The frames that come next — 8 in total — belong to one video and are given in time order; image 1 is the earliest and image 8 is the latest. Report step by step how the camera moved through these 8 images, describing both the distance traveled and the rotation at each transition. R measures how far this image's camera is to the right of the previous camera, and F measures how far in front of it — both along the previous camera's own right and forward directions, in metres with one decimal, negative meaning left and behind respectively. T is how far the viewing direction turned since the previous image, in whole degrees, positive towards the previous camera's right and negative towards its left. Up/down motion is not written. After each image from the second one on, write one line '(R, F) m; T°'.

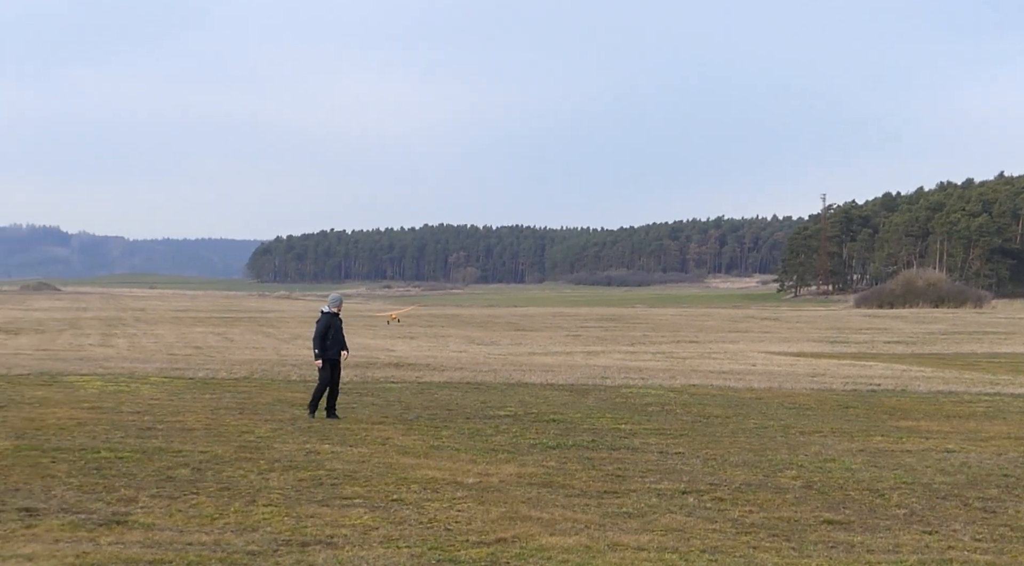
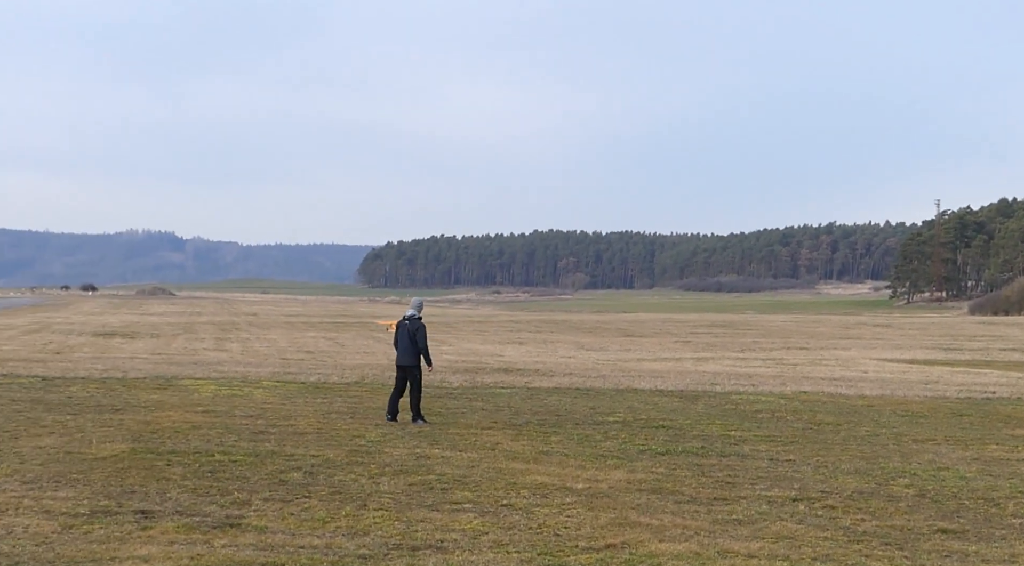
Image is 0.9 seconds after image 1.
(0.0, -0.1) m; -5°
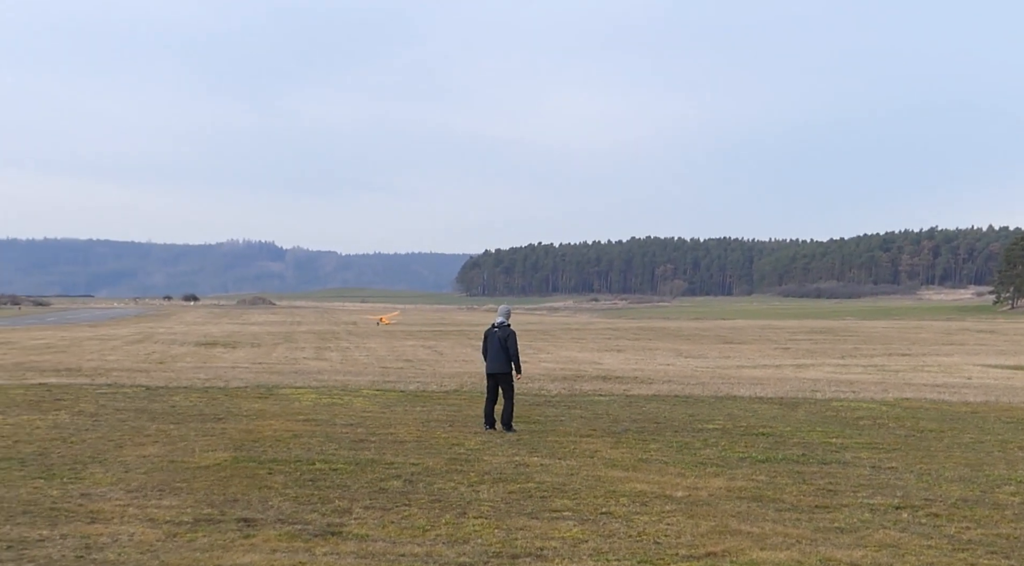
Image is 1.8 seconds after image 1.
(0.0, -0.1) m; -5°
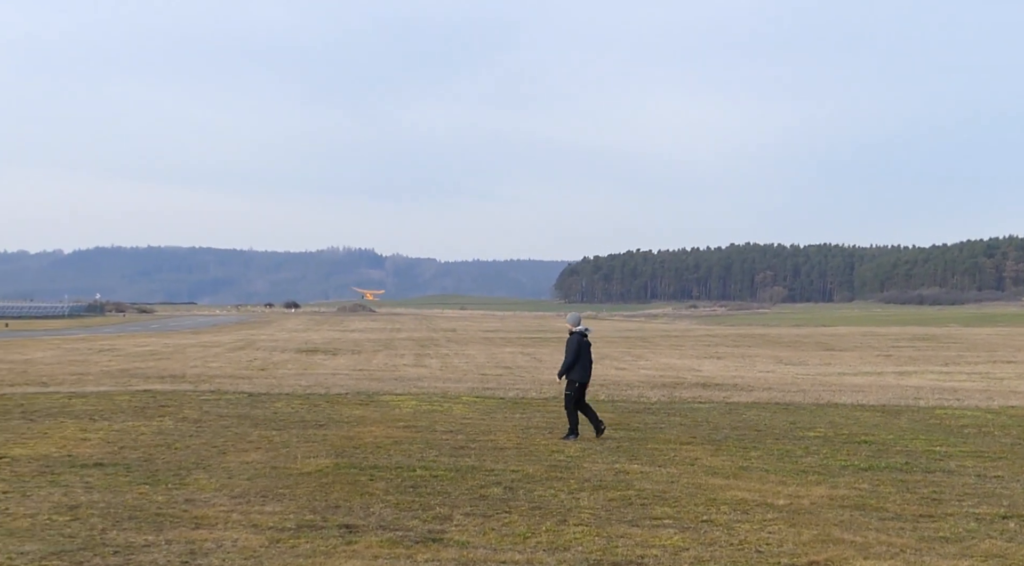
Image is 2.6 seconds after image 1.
(0.0, -0.2) m; -5°
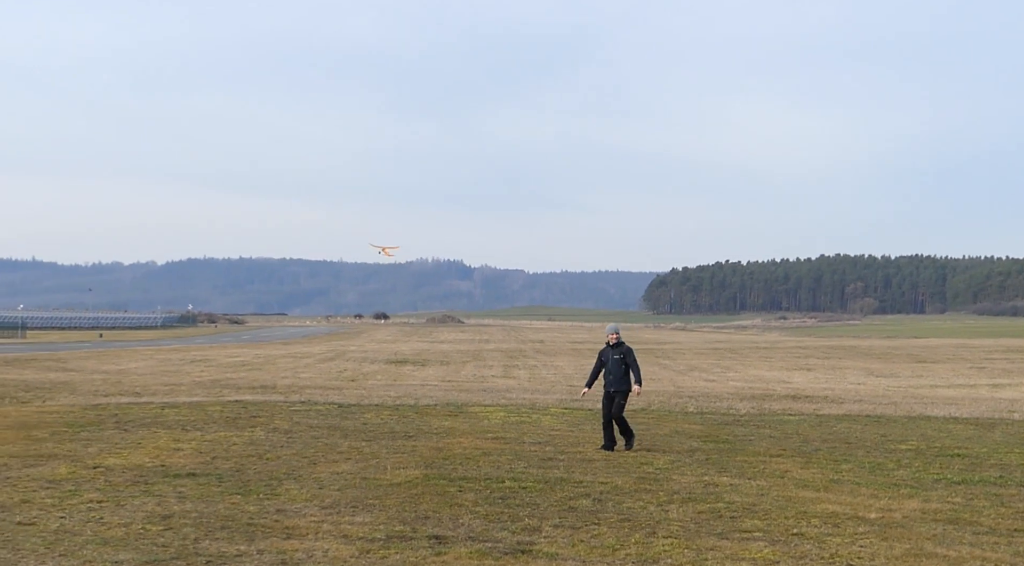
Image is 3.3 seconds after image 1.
(0.0, -0.2) m; -4°
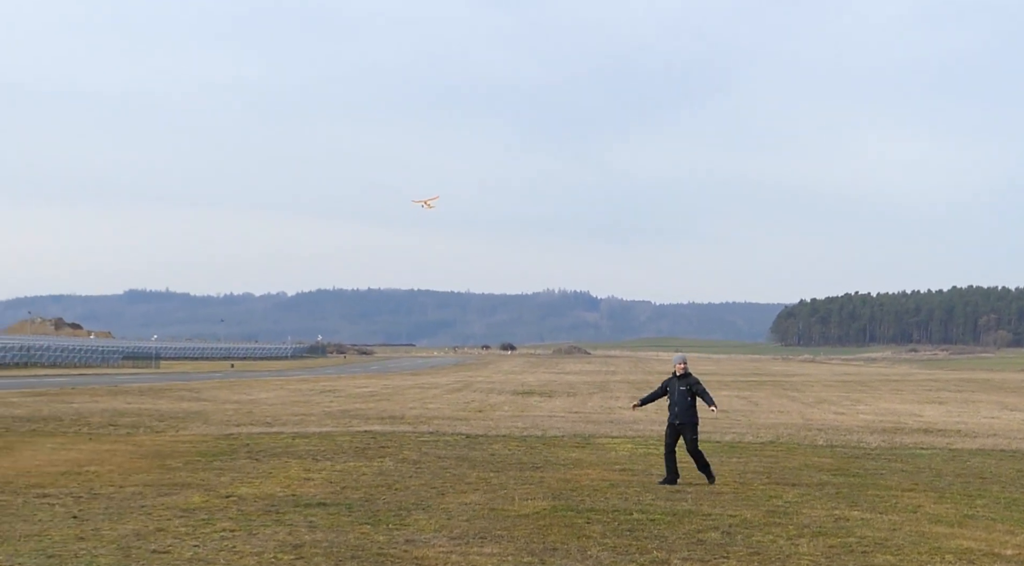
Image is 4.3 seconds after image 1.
(0.0, -0.5) m; -6°
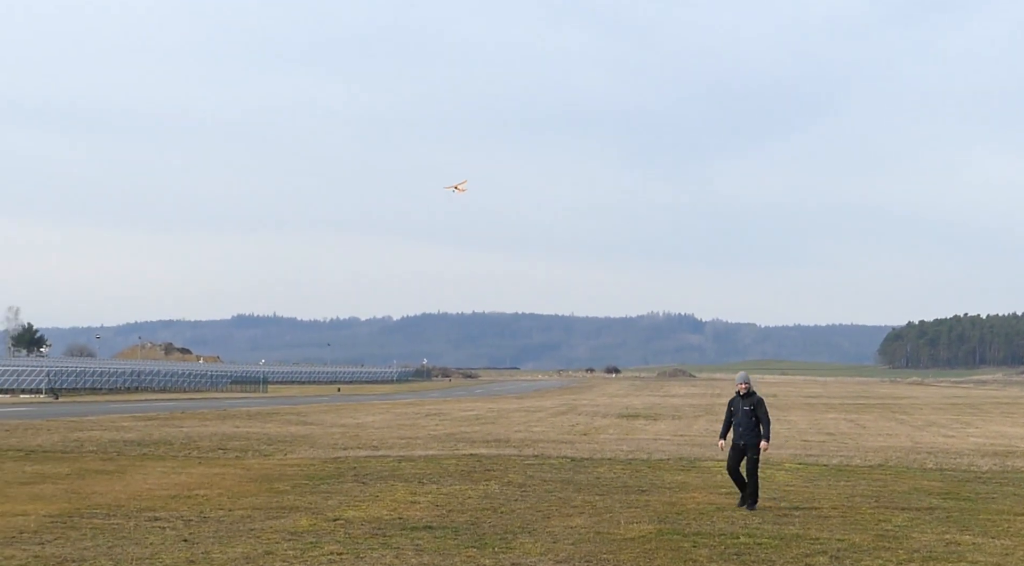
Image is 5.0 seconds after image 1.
(0.0, -0.5) m; -5°
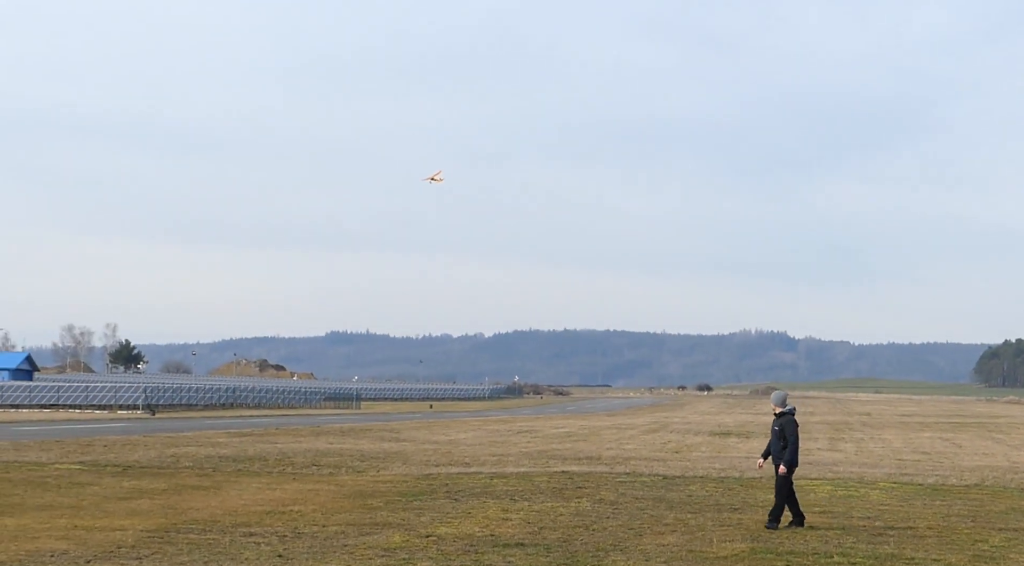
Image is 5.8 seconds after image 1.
(0.0, -0.6) m; -4°
